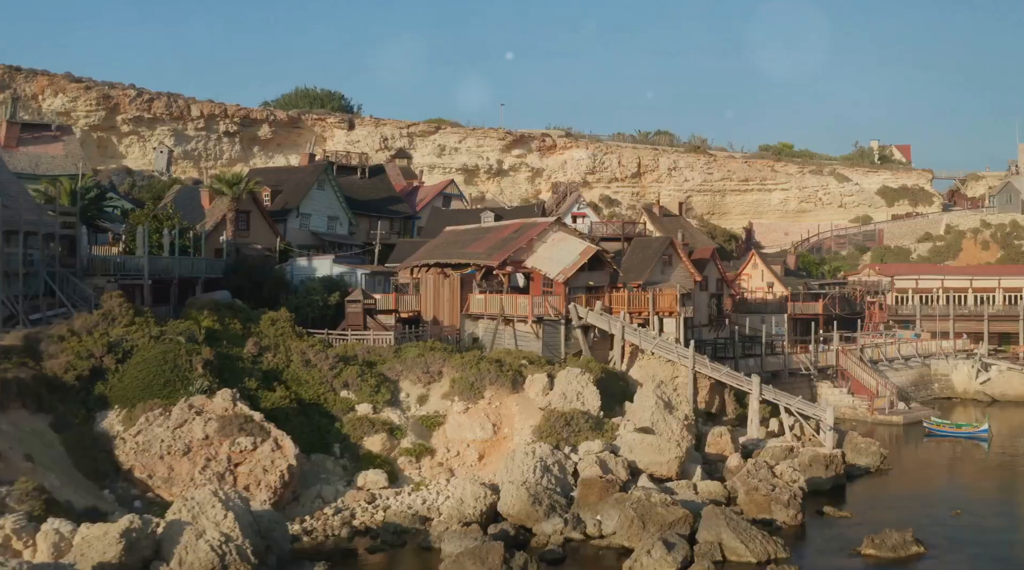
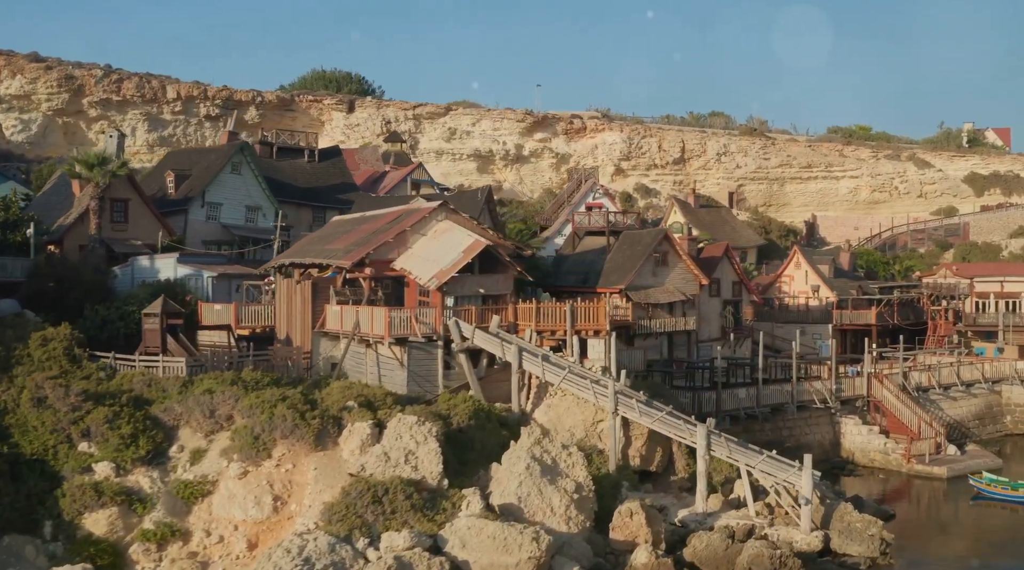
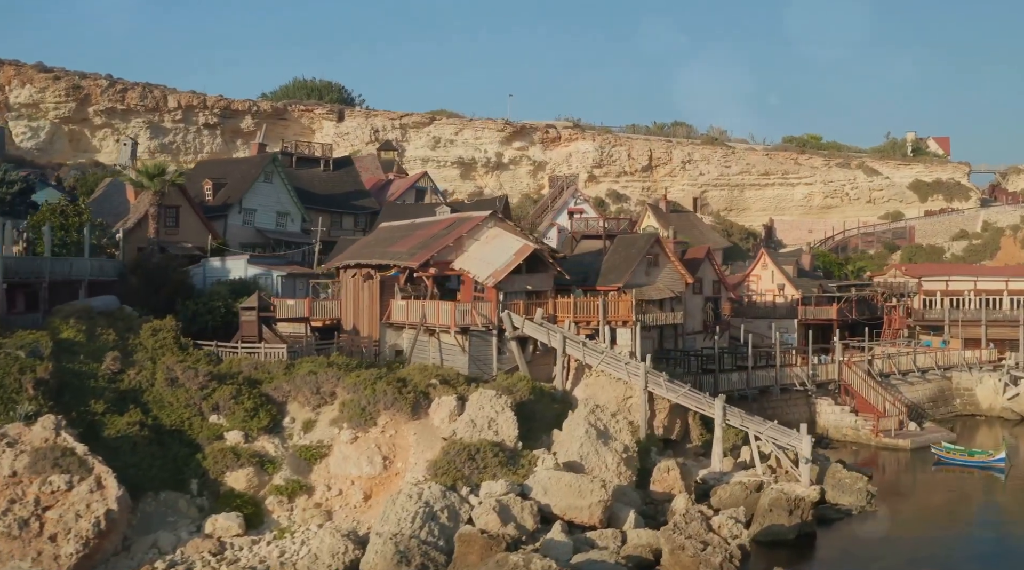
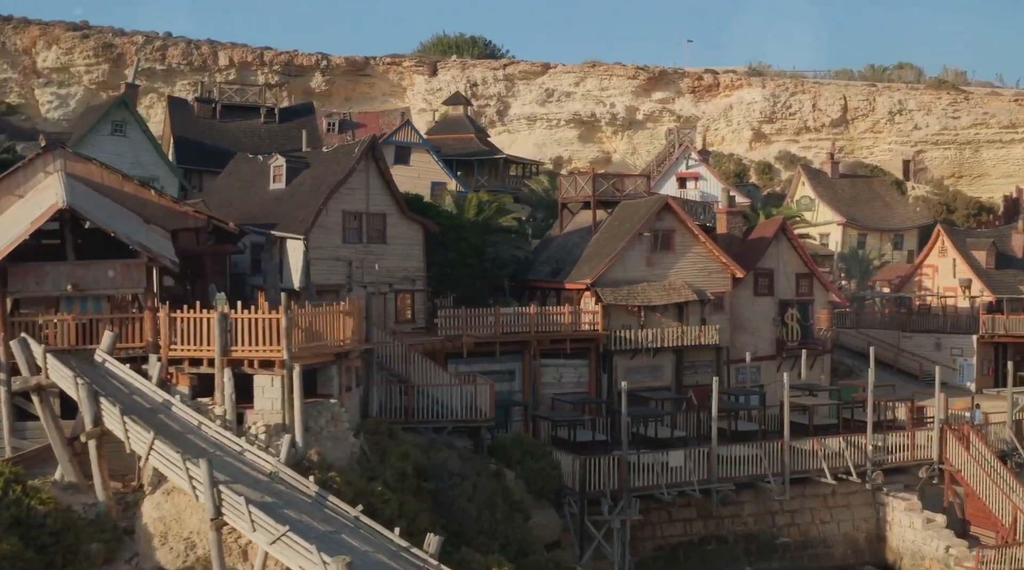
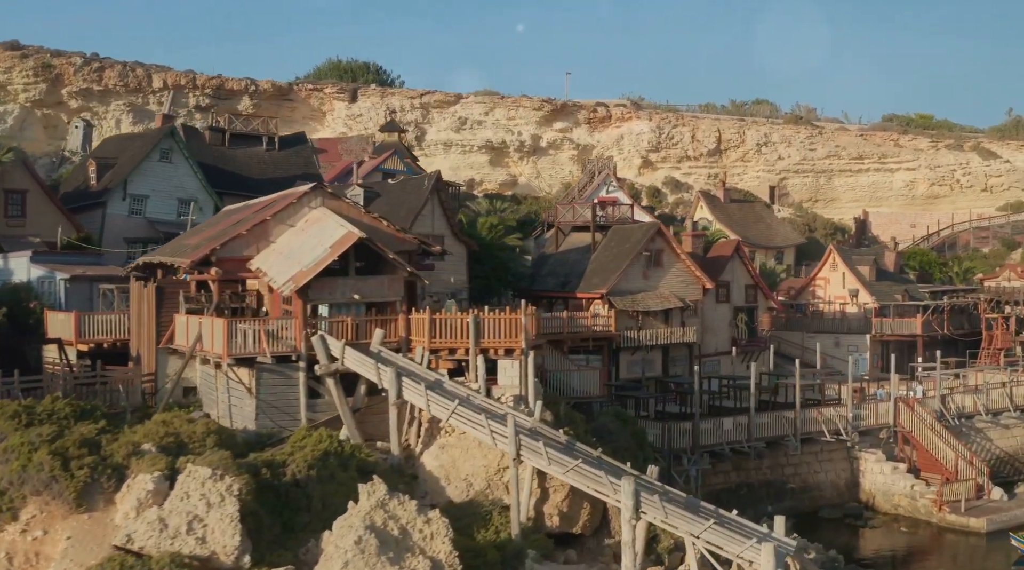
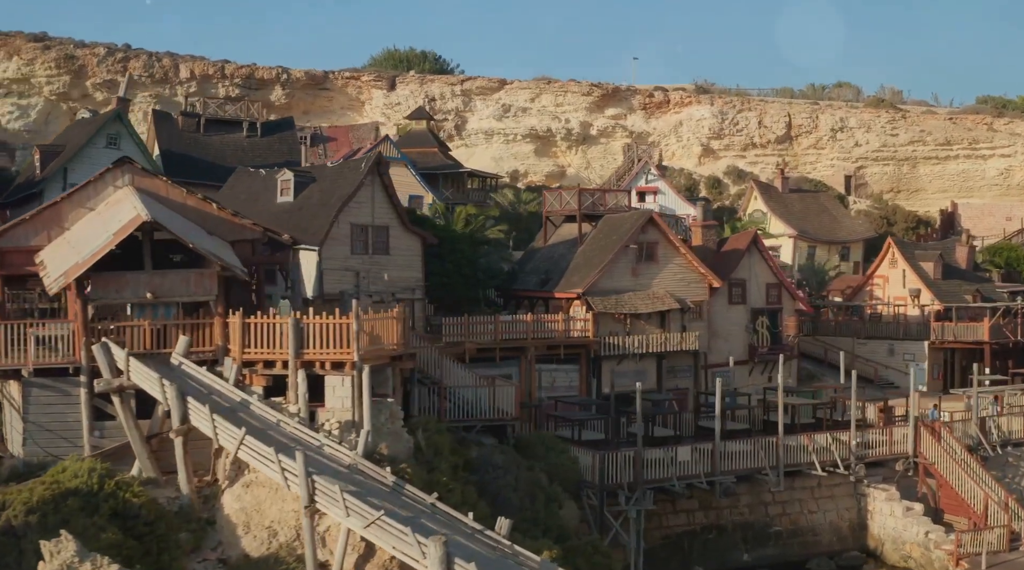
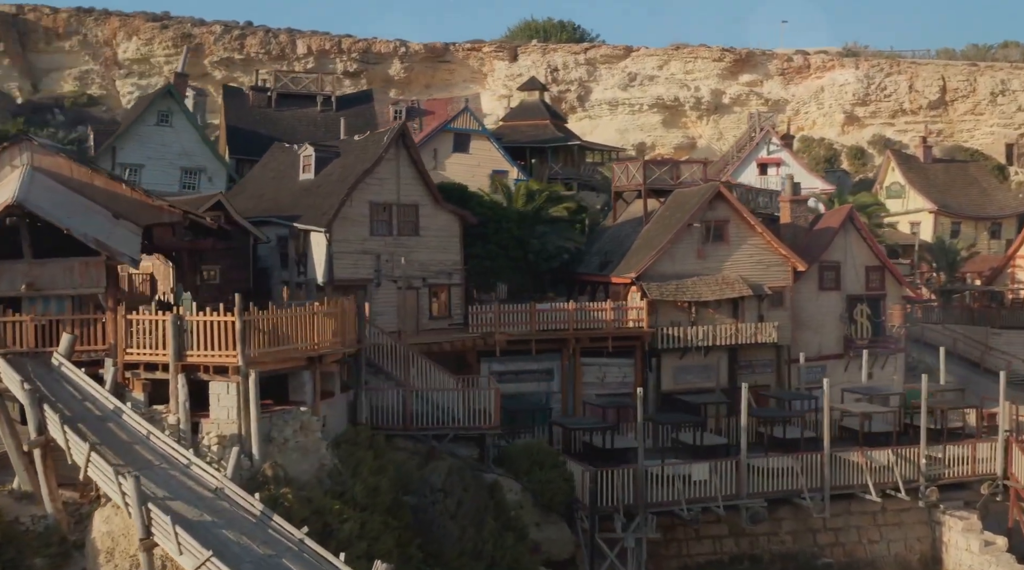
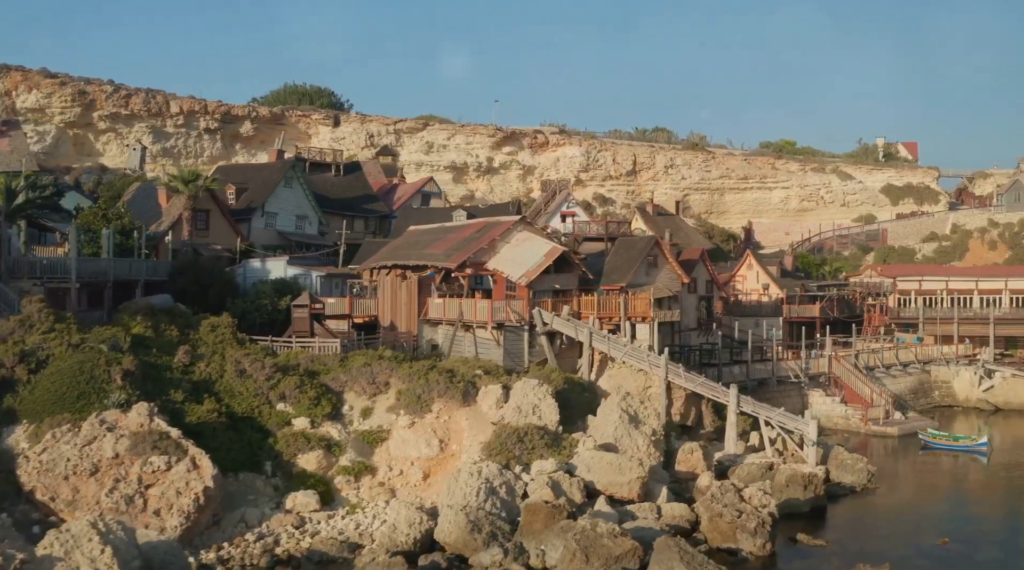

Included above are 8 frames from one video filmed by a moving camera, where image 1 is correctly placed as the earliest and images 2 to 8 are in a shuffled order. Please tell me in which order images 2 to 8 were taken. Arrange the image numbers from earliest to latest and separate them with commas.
8, 3, 2, 5, 6, 4, 7
